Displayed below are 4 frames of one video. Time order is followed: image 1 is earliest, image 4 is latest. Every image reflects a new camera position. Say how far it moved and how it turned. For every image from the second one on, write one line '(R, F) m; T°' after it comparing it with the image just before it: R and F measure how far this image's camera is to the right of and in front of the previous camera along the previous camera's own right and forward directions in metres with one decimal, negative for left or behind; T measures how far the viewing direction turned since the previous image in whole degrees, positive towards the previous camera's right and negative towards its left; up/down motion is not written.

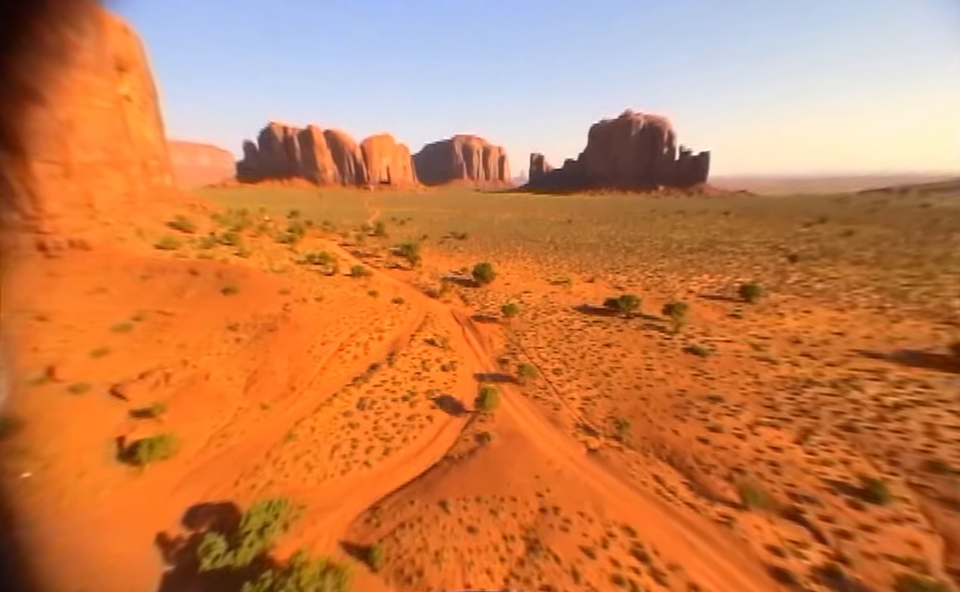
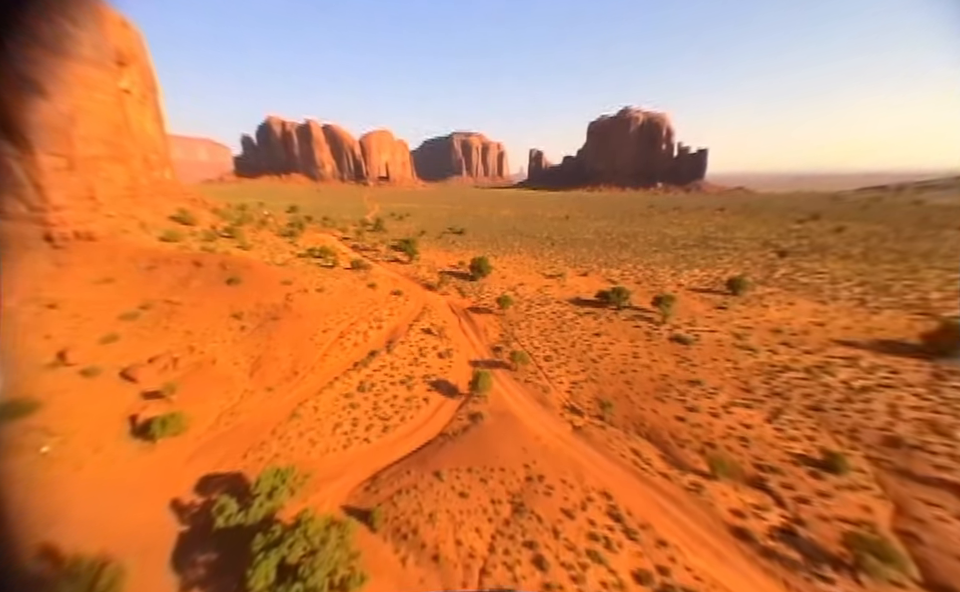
(+0.1, -0.5) m; 0°
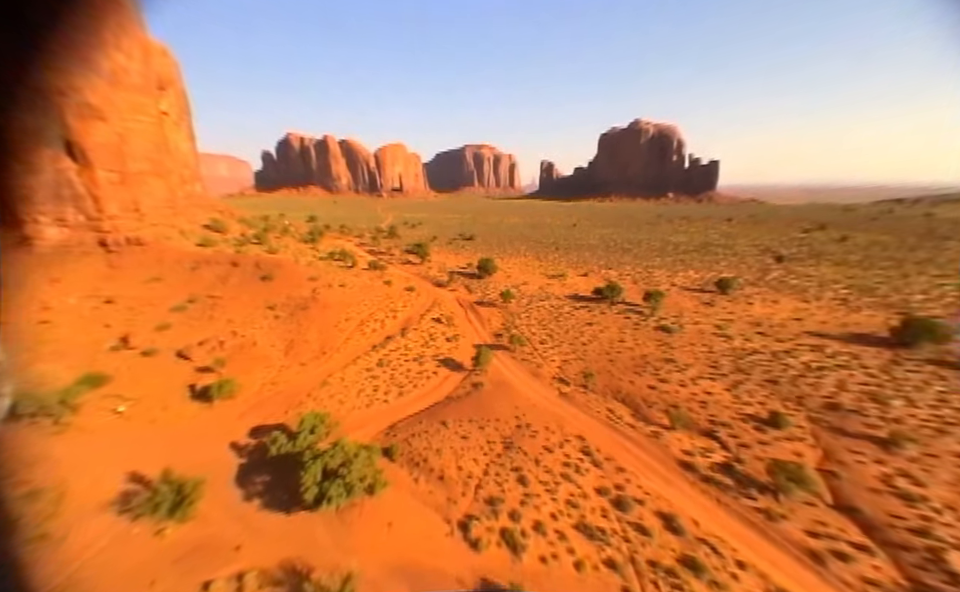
(+0.2, -1.5) m; -2°
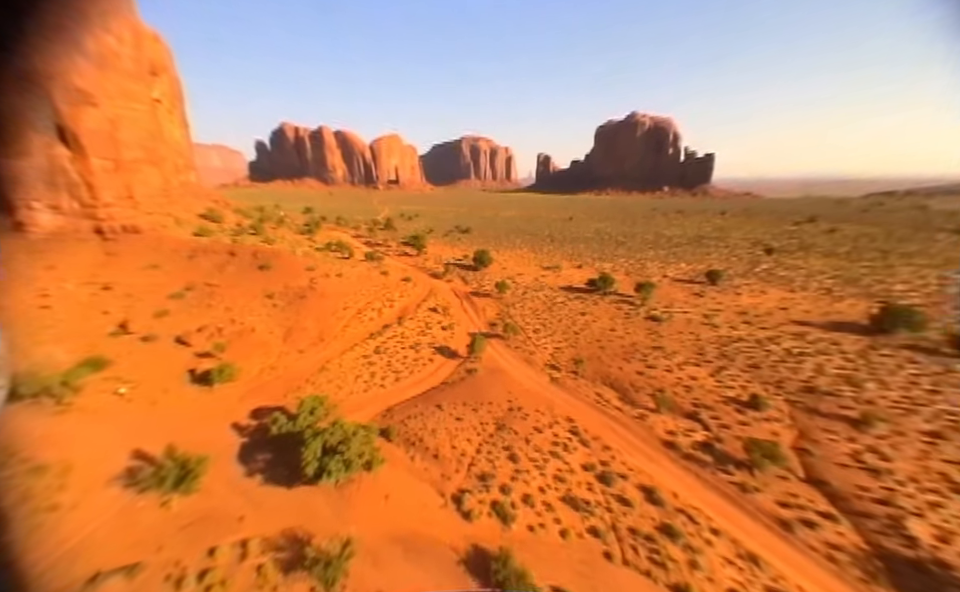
(+0.1, -0.3) m; +1°
